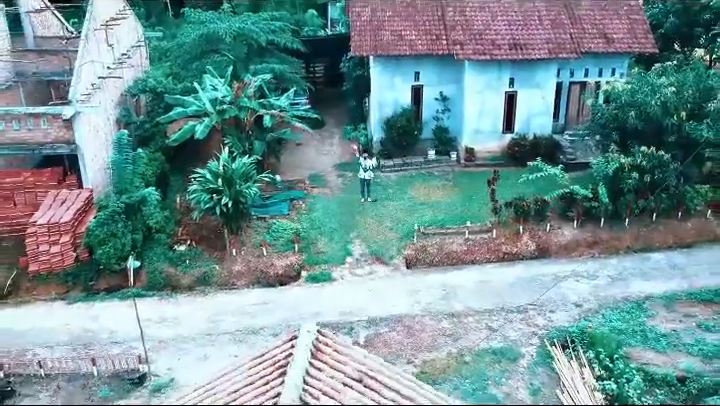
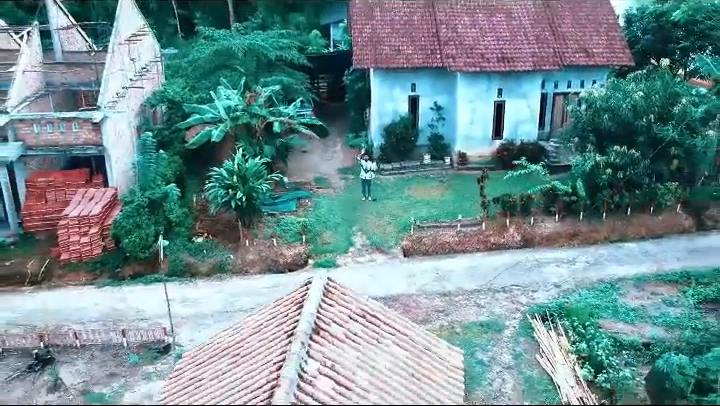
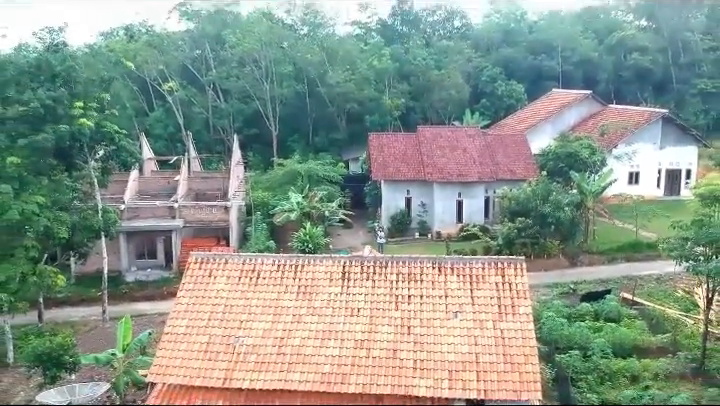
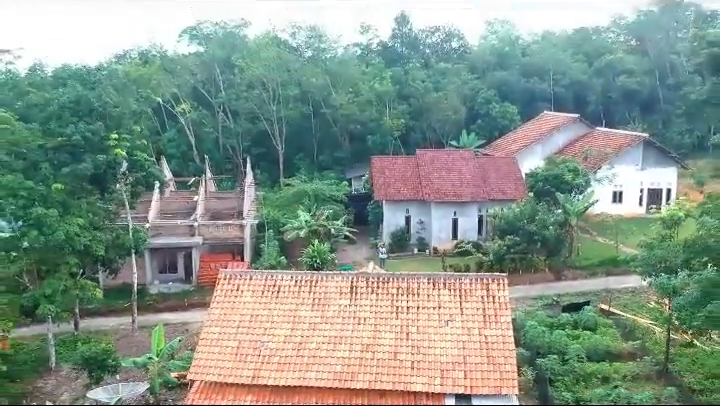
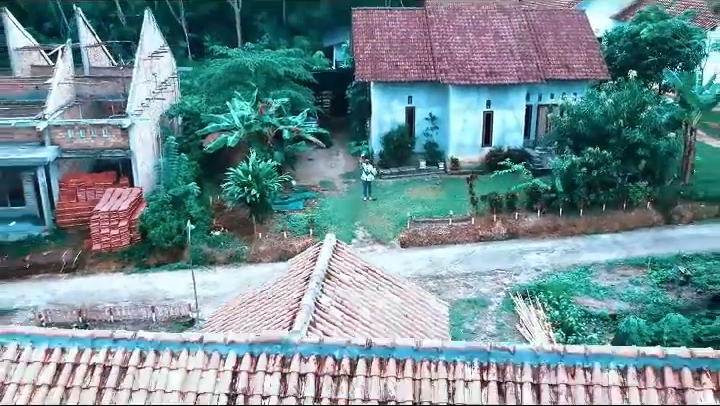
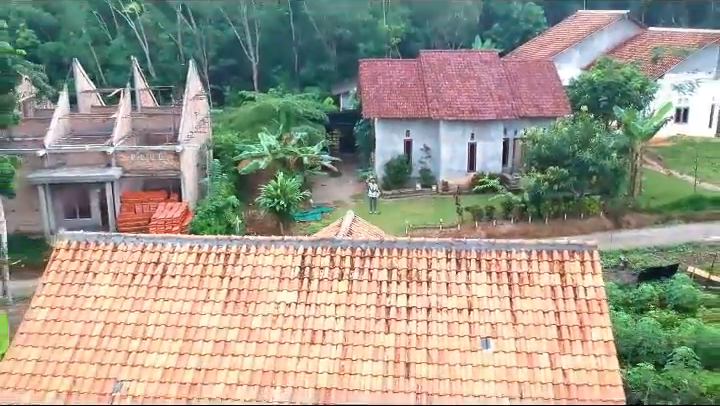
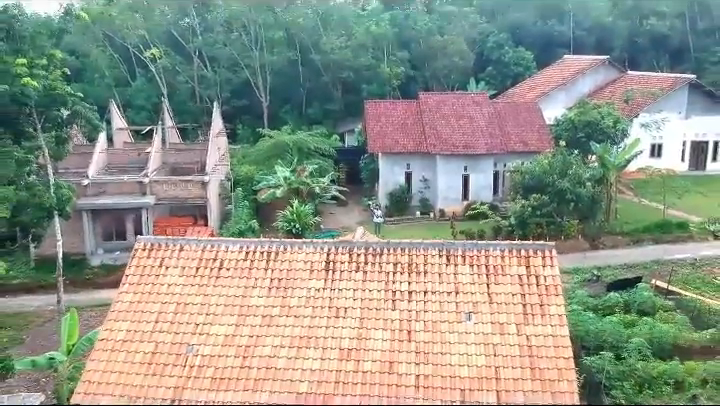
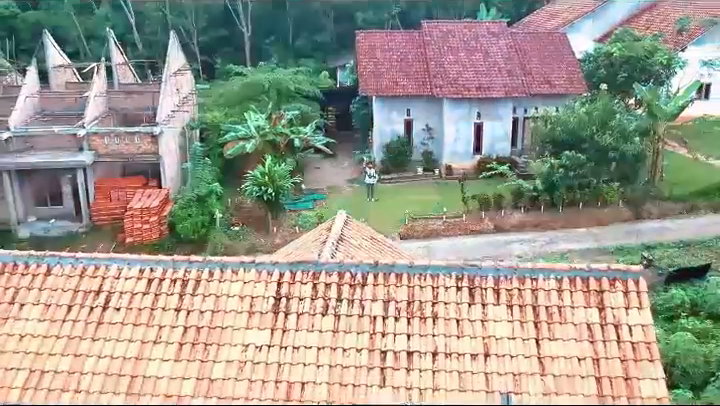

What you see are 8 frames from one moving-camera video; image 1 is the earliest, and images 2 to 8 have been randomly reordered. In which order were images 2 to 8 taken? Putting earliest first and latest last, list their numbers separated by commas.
2, 5, 8, 6, 7, 3, 4
